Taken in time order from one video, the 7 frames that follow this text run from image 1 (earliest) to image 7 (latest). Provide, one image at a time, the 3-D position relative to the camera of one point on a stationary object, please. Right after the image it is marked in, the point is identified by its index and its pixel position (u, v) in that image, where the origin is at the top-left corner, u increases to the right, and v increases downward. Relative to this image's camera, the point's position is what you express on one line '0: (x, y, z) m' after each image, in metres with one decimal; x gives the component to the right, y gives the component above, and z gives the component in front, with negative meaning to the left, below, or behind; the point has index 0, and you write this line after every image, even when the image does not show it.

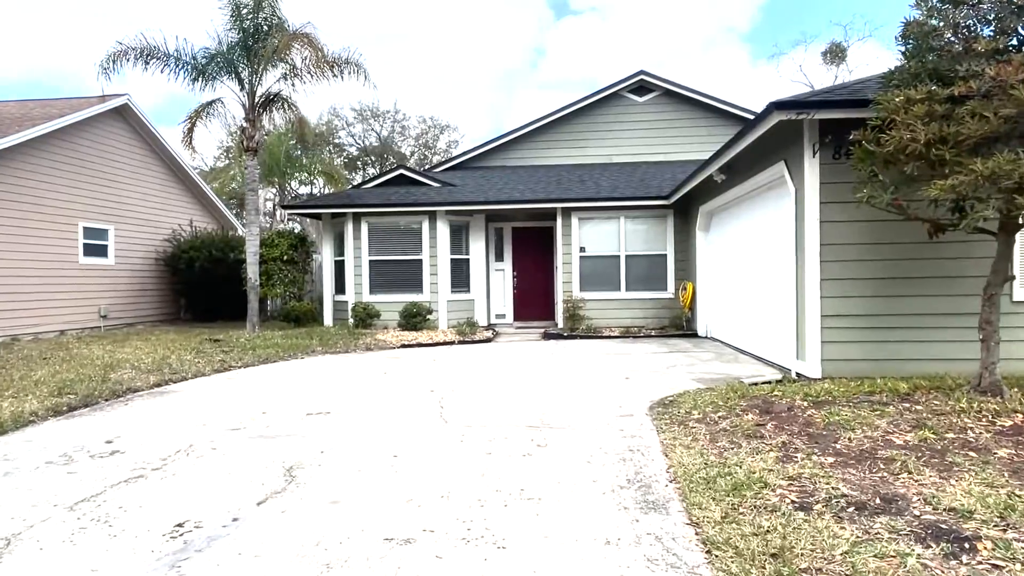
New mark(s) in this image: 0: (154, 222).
0: (-8.1, +1.5, +15.5) m
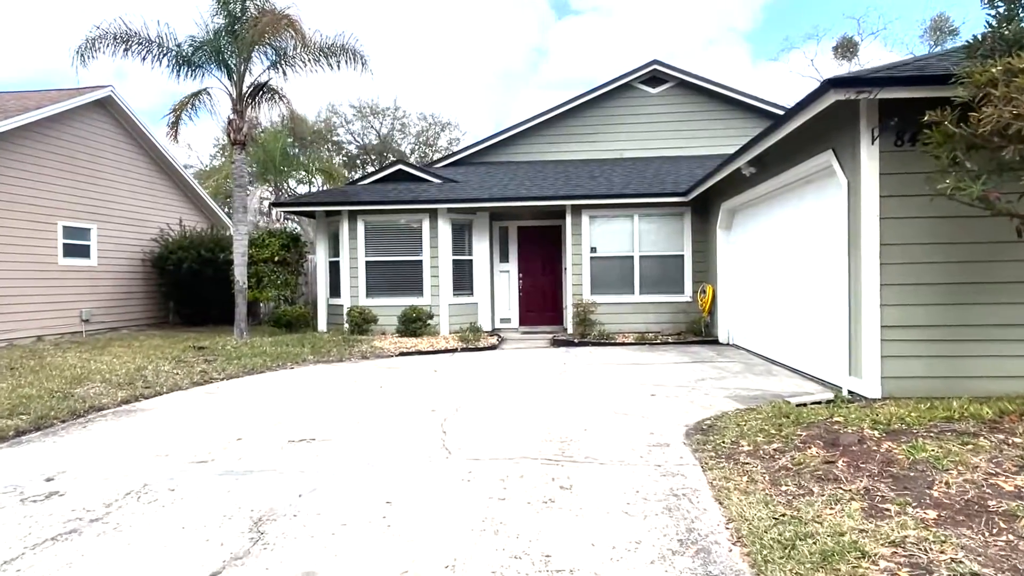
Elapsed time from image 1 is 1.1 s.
0: (-8.0, +1.4, +14.7) m
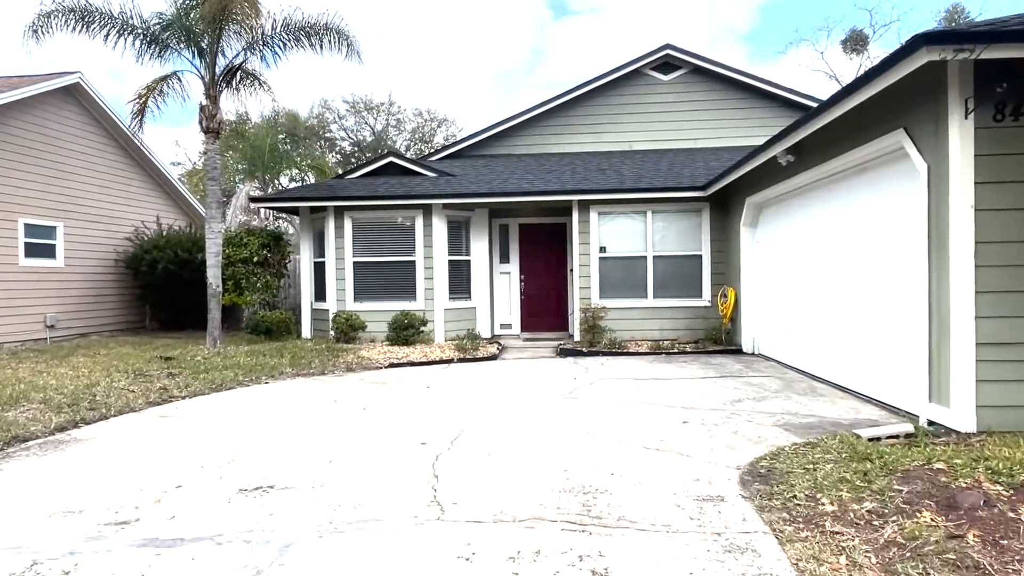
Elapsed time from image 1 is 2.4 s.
0: (-8.0, +1.4, +13.7) m
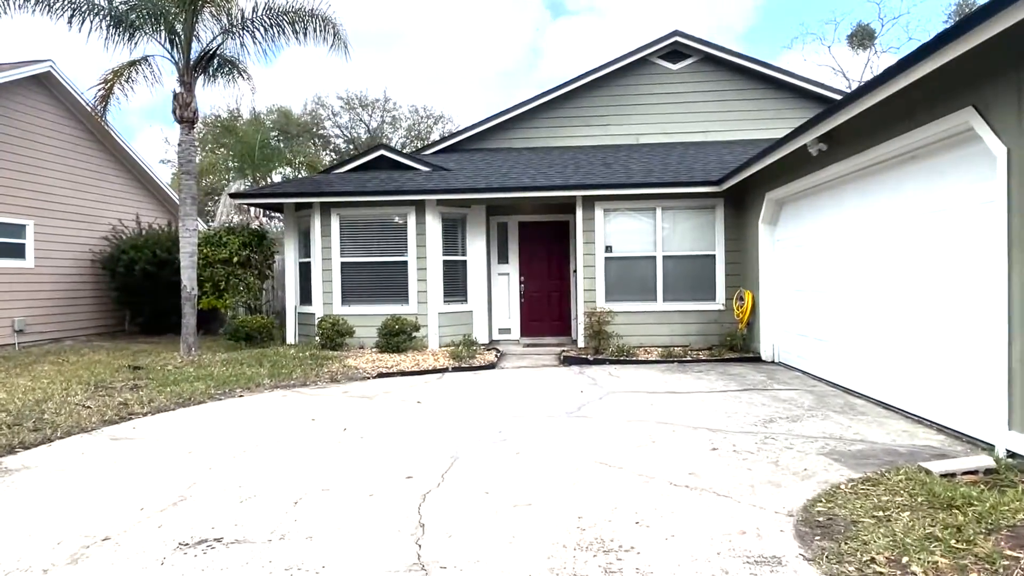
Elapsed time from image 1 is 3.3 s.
0: (-8.0, +1.3, +12.9) m
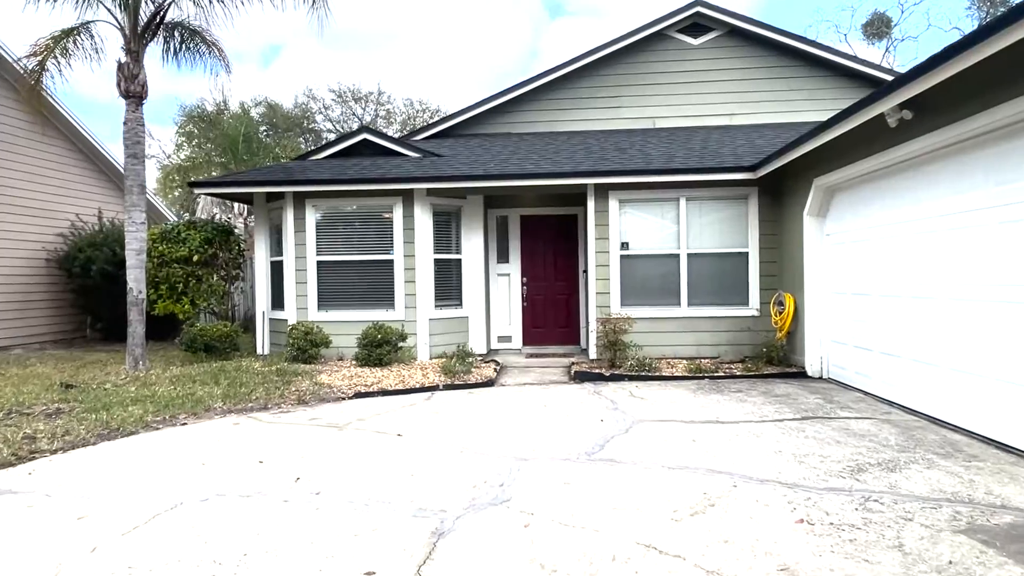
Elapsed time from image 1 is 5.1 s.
0: (-8.0, +1.3, +11.7) m
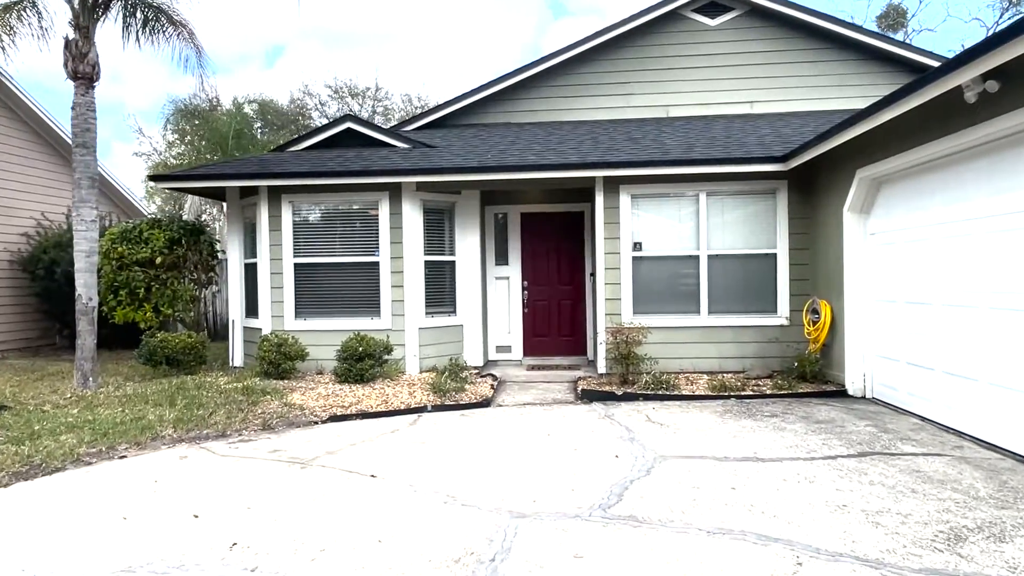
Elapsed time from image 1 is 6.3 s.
0: (-8.0, +1.2, +10.8) m
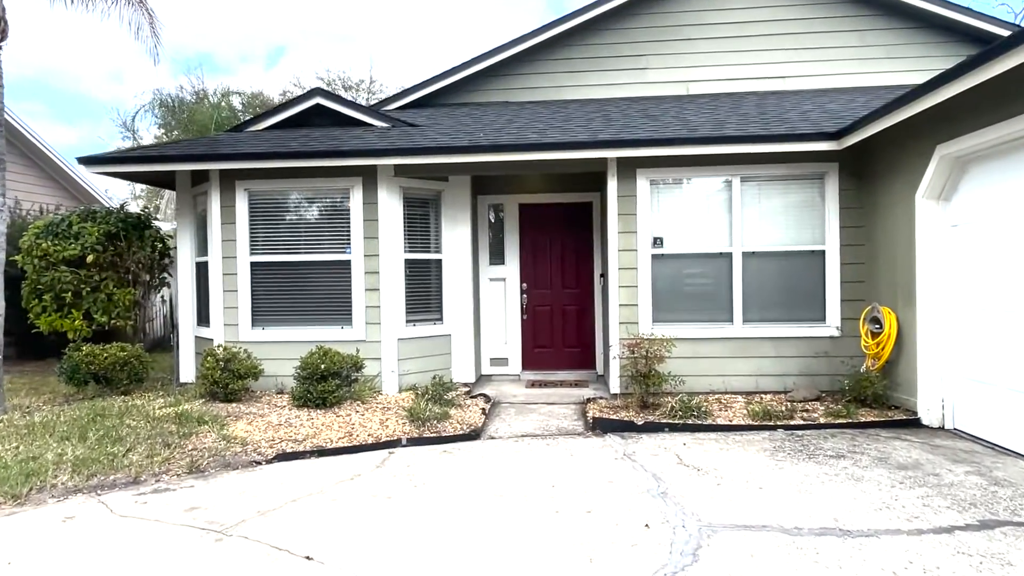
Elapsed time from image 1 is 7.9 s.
0: (-8.0, +1.2, +9.6) m
